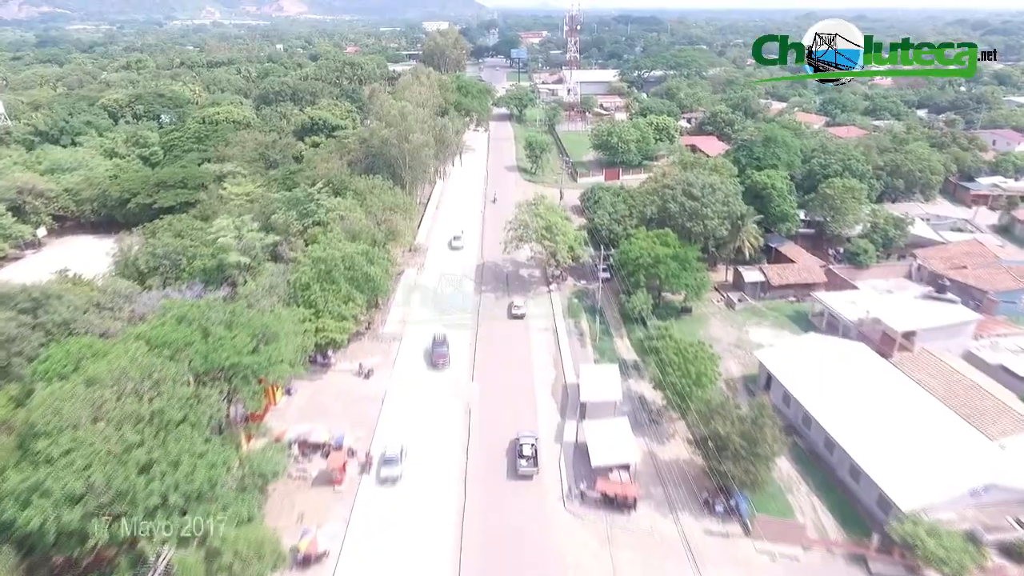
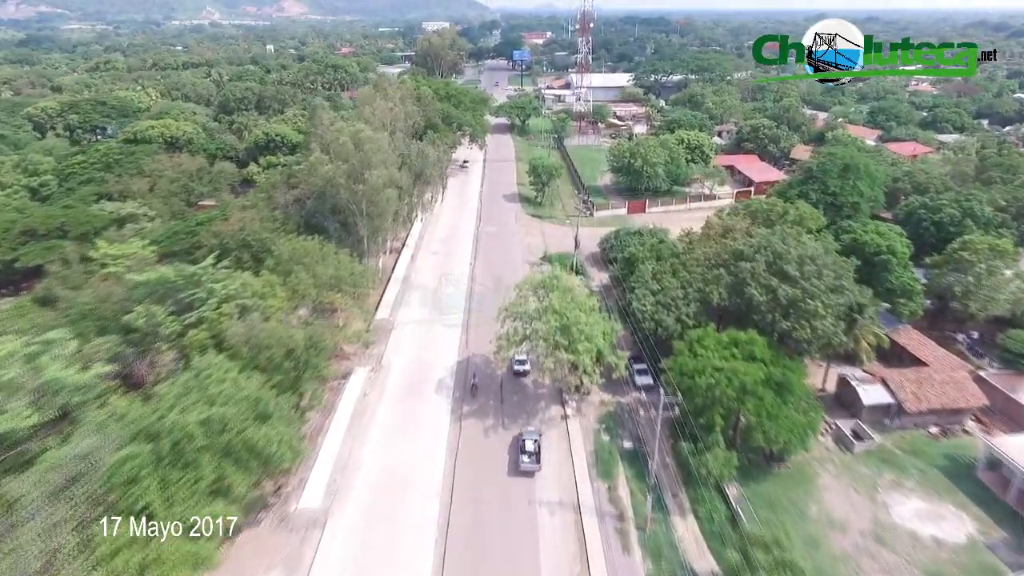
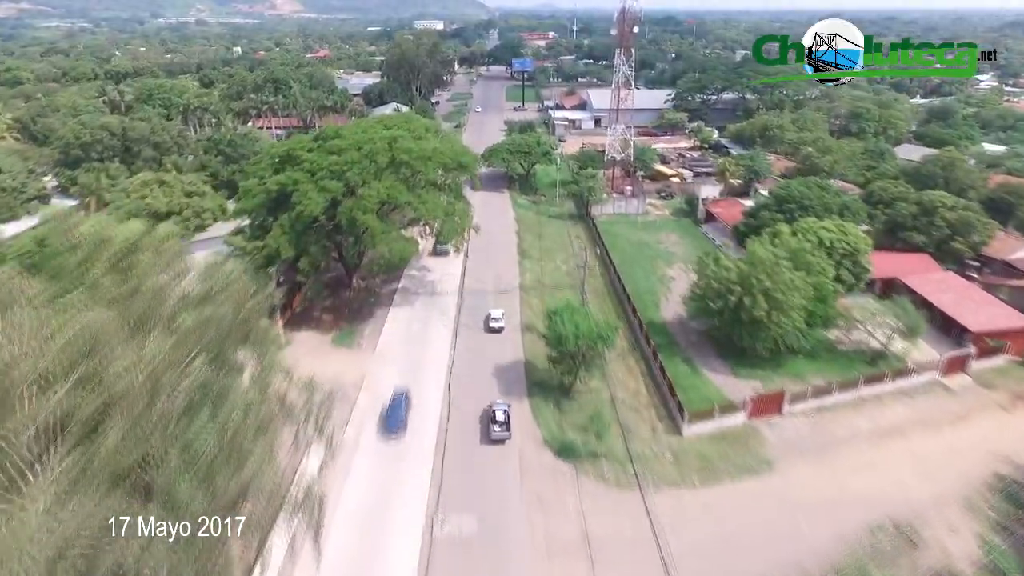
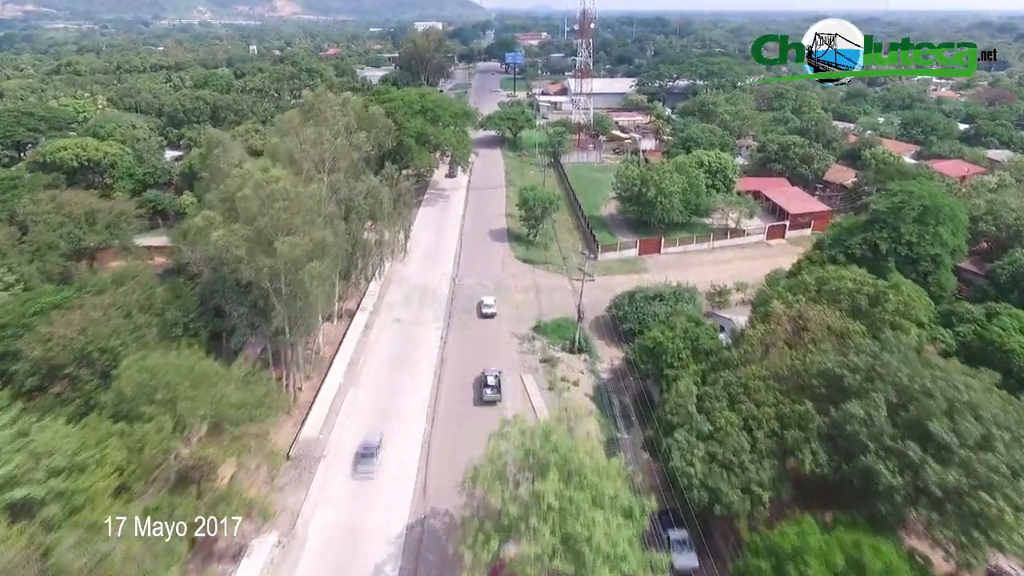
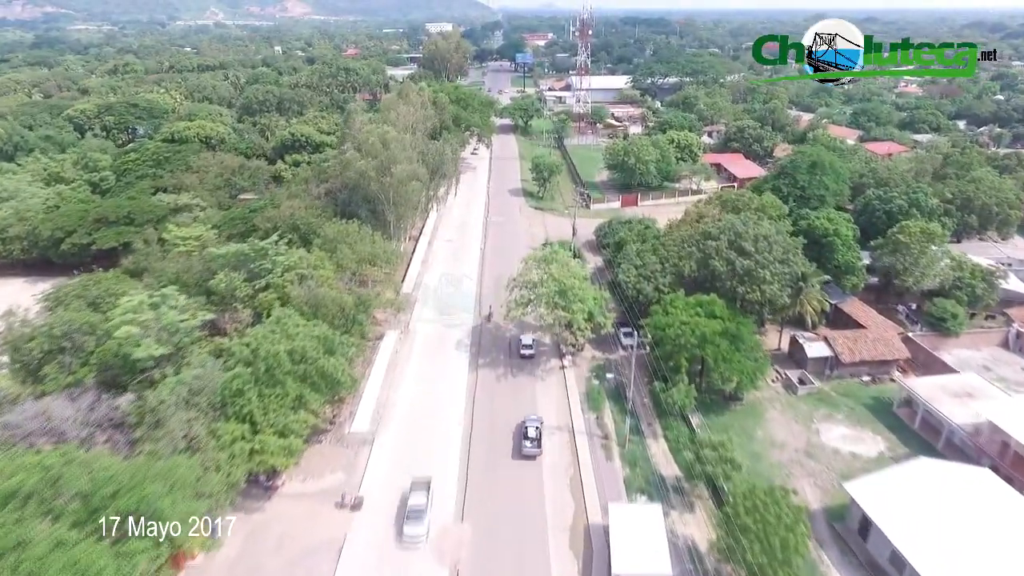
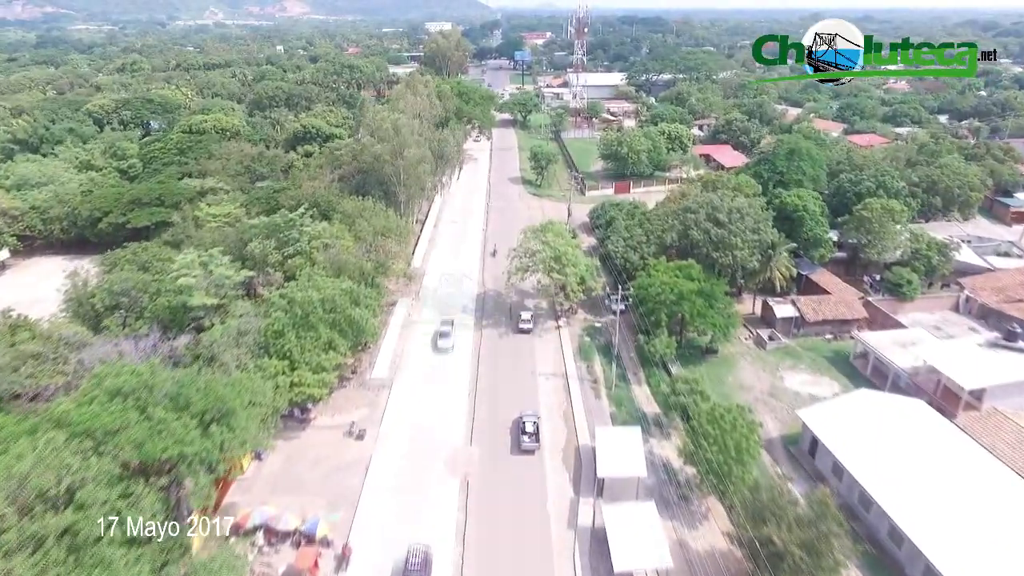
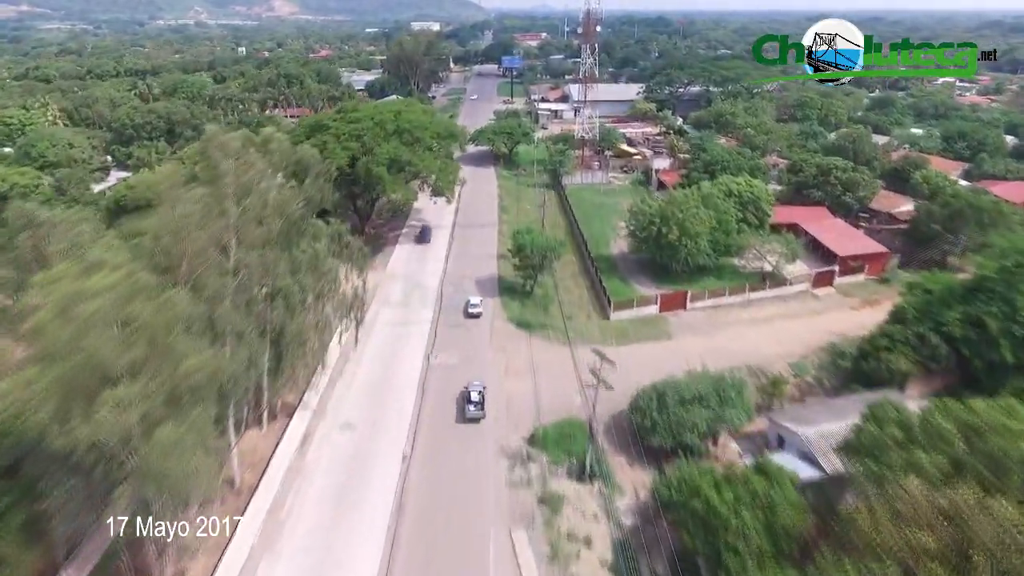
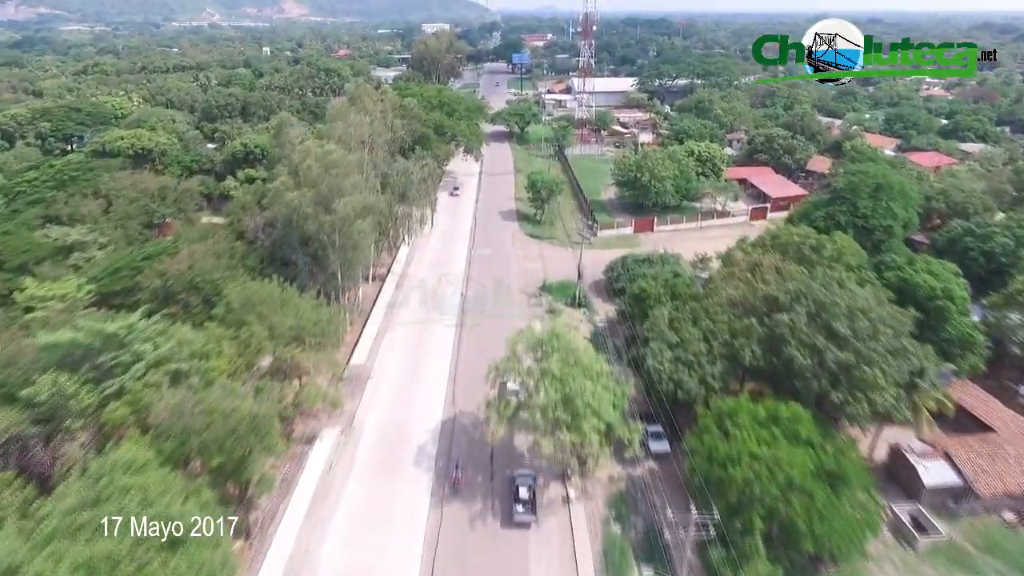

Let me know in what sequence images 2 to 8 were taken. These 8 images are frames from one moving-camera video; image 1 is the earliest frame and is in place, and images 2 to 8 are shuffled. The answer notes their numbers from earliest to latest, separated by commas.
6, 5, 2, 8, 4, 7, 3
